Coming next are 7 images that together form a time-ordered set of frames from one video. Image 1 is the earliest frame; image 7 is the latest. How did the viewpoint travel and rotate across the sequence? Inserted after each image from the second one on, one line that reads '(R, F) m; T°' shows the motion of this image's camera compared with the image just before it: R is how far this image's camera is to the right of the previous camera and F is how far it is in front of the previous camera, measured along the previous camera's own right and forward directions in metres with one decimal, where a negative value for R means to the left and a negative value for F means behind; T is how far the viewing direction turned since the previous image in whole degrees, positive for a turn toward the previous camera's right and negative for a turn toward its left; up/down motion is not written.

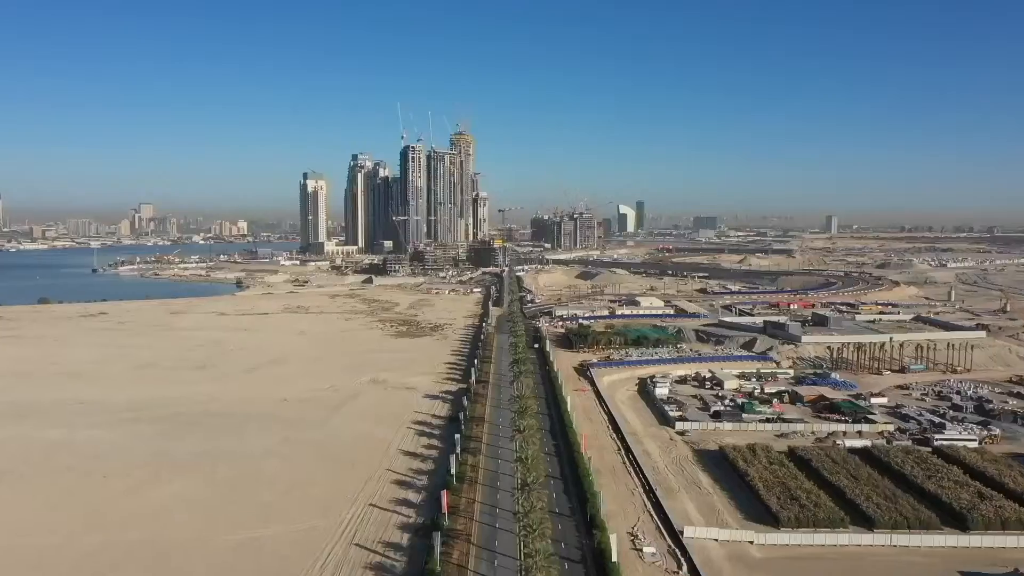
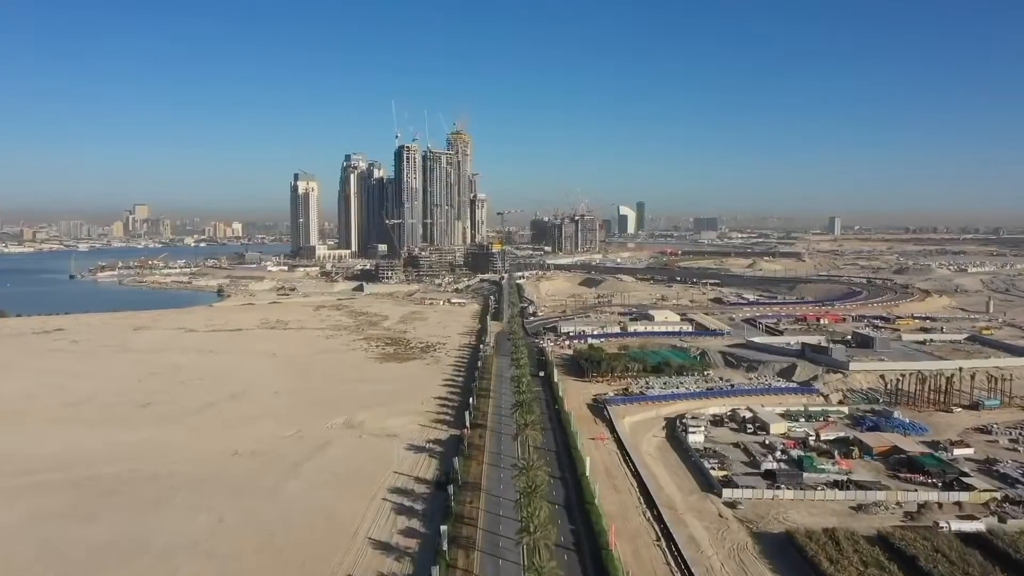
(-0.1, +4.0) m; 0°
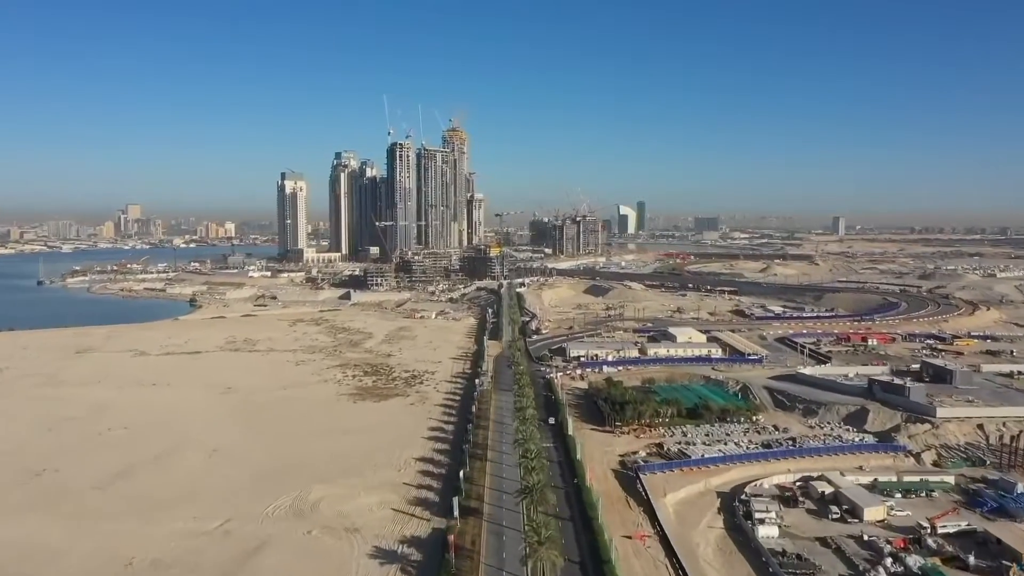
(-0.1, +5.0) m; 0°
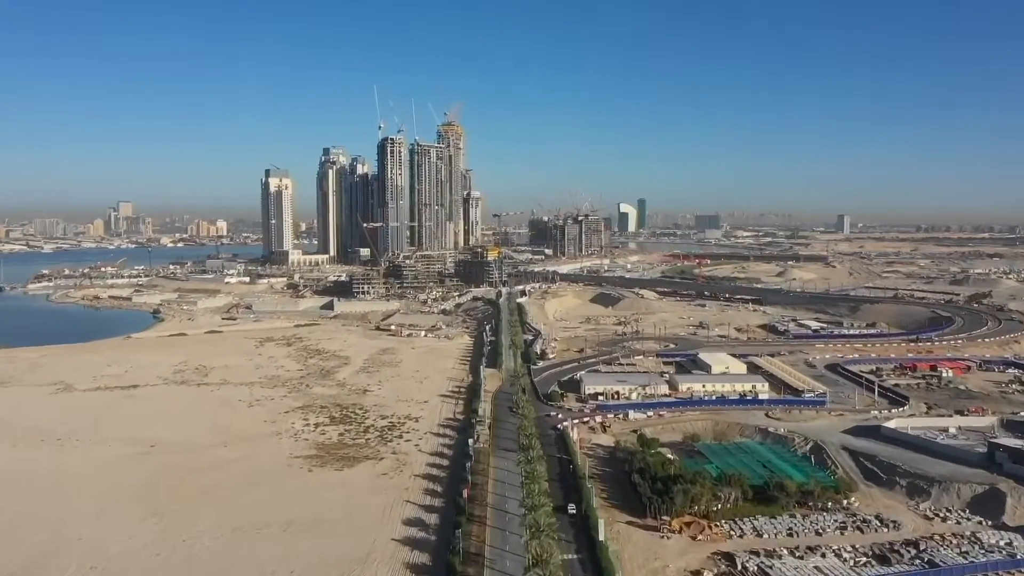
(-0.2, +5.5) m; 0°
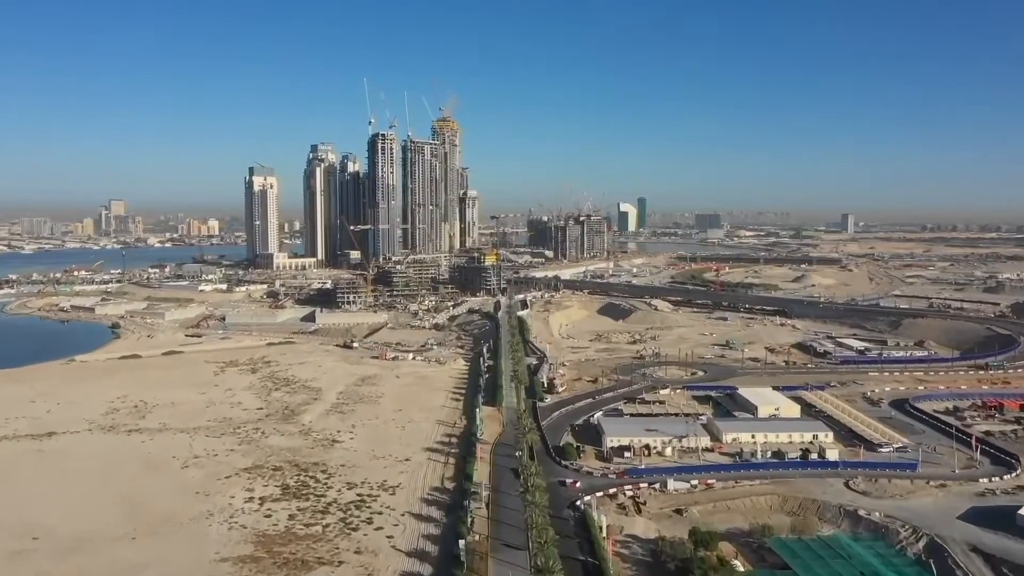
(-0.2, +5.0) m; 0°
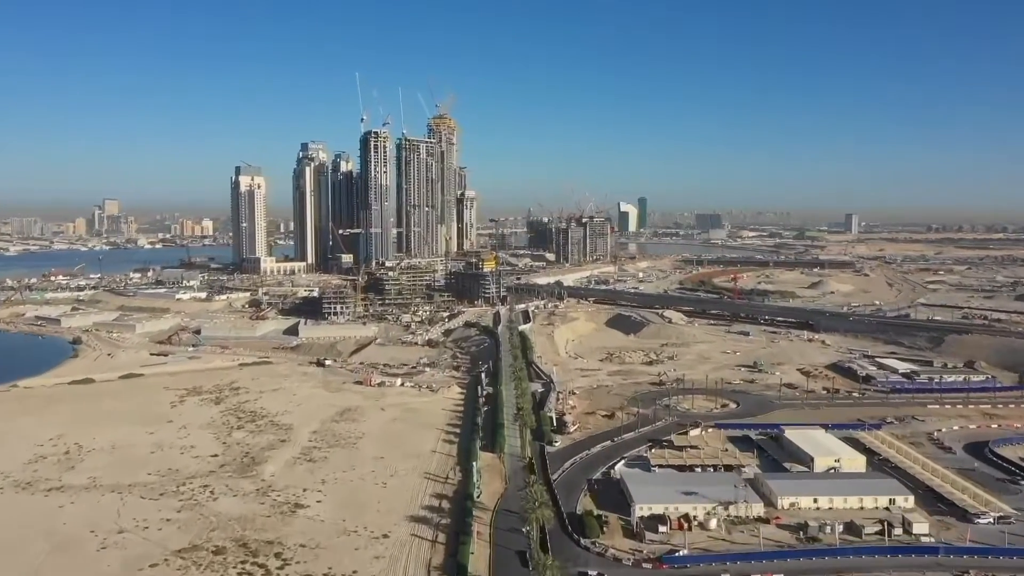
(-0.1, +4.0) m; 0°
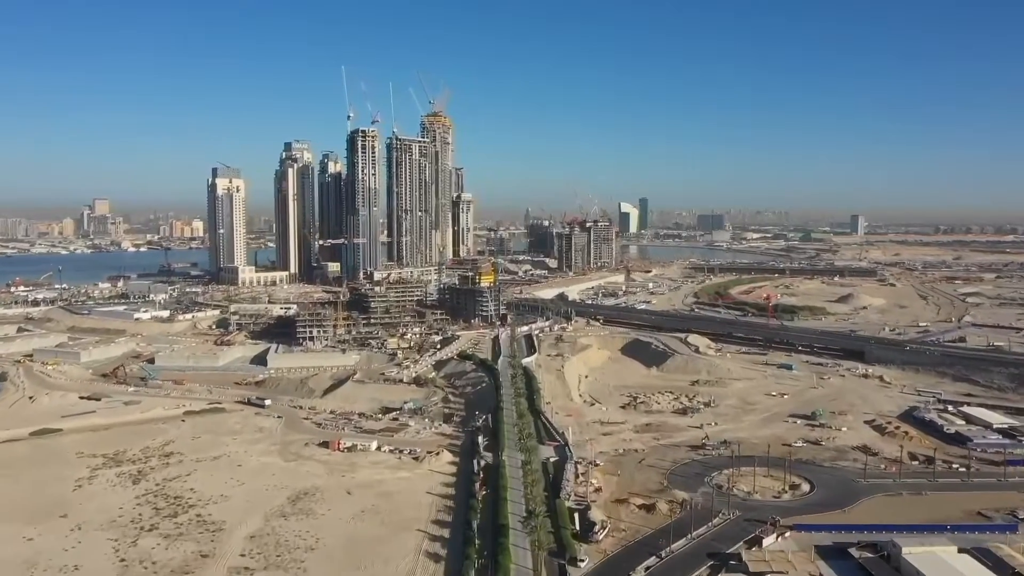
(-0.2, +6.1) m; 0°
